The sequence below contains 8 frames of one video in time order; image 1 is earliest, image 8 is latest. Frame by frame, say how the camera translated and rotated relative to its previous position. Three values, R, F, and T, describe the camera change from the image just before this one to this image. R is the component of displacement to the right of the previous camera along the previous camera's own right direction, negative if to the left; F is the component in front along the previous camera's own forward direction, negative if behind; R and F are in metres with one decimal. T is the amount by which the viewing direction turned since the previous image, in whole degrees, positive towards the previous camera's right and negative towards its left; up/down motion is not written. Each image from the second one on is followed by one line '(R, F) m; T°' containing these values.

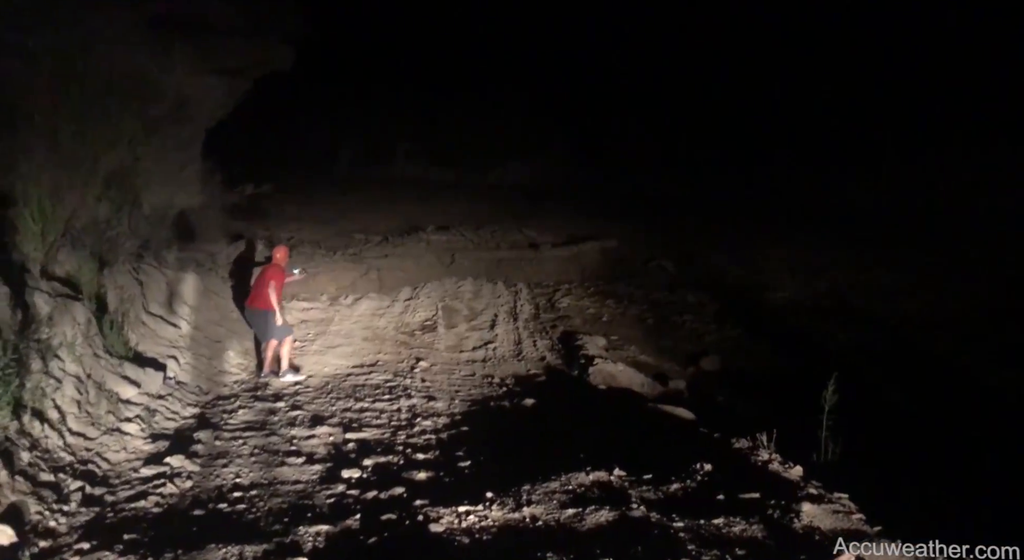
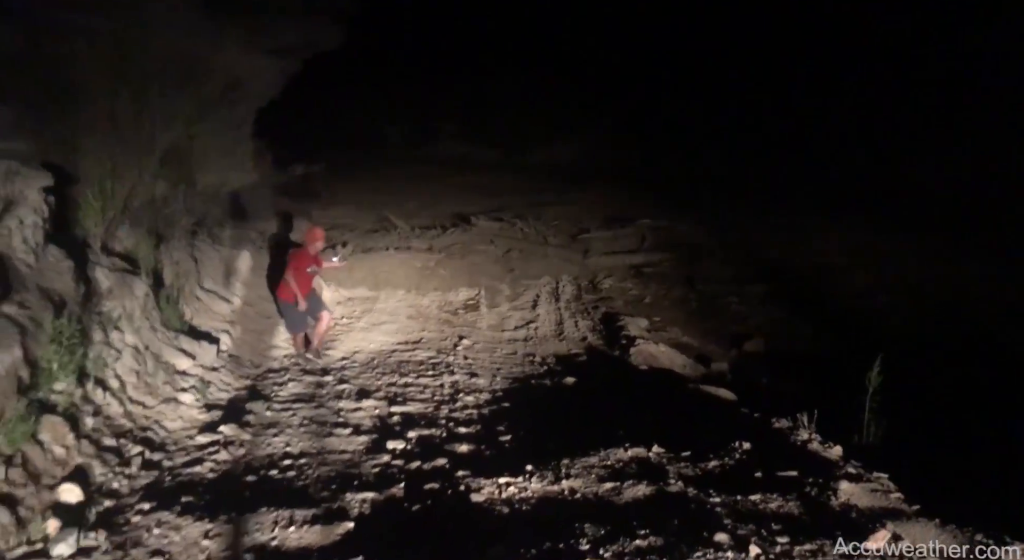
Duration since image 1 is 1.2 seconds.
(0.0, 0.0) m; -4°
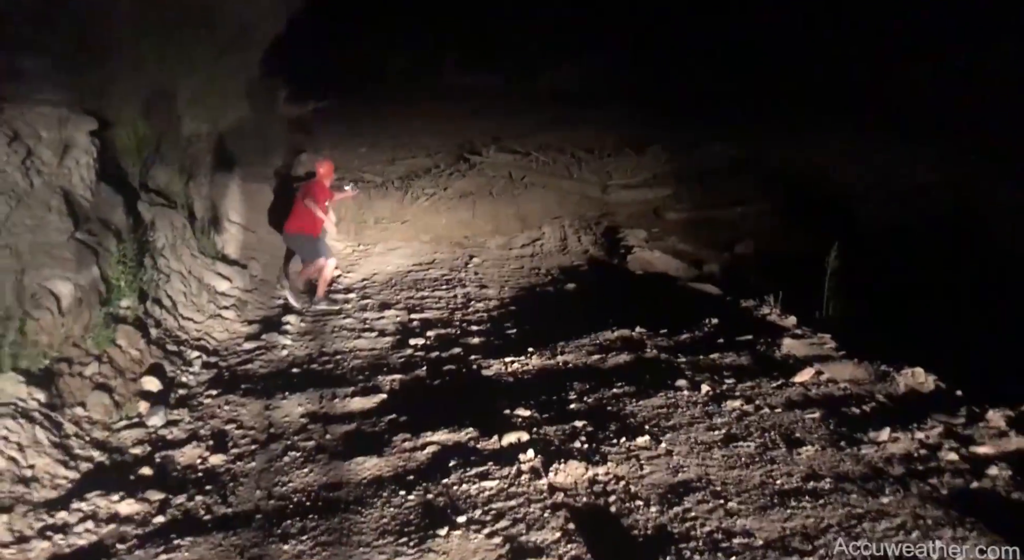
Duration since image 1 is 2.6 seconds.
(+0.1, -0.6) m; -1°
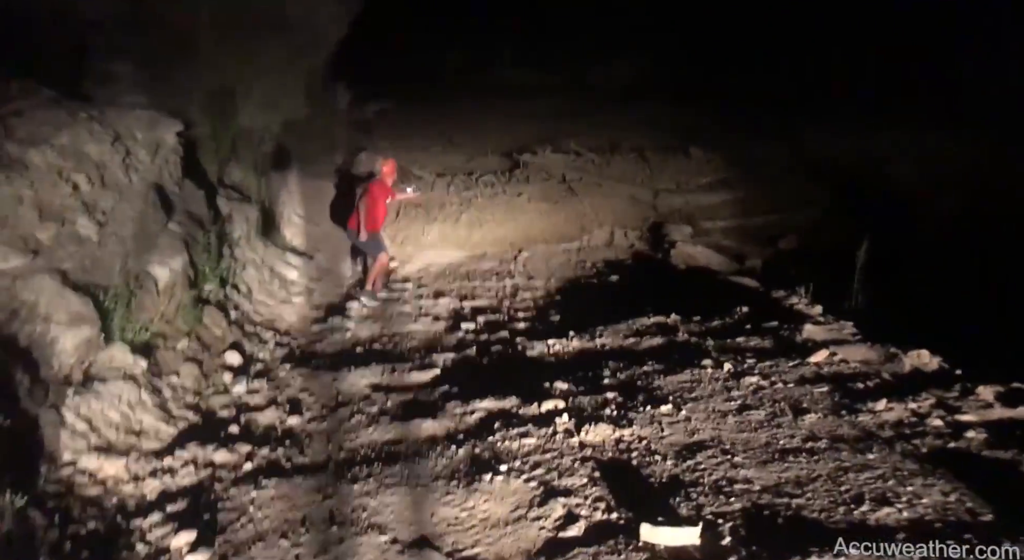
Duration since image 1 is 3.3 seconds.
(+0.1, -0.4) m; -5°
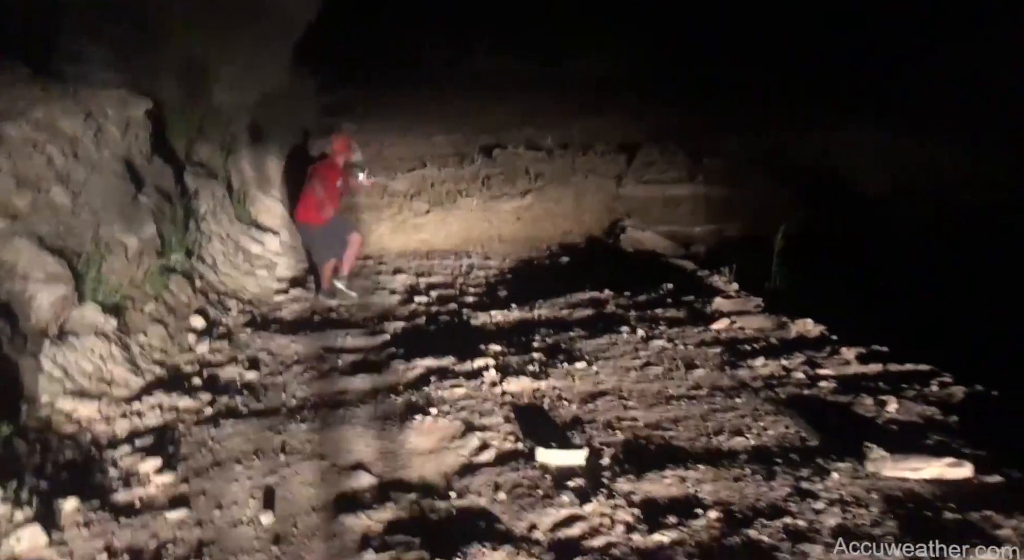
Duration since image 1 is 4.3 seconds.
(+0.2, -0.4) m; +3°
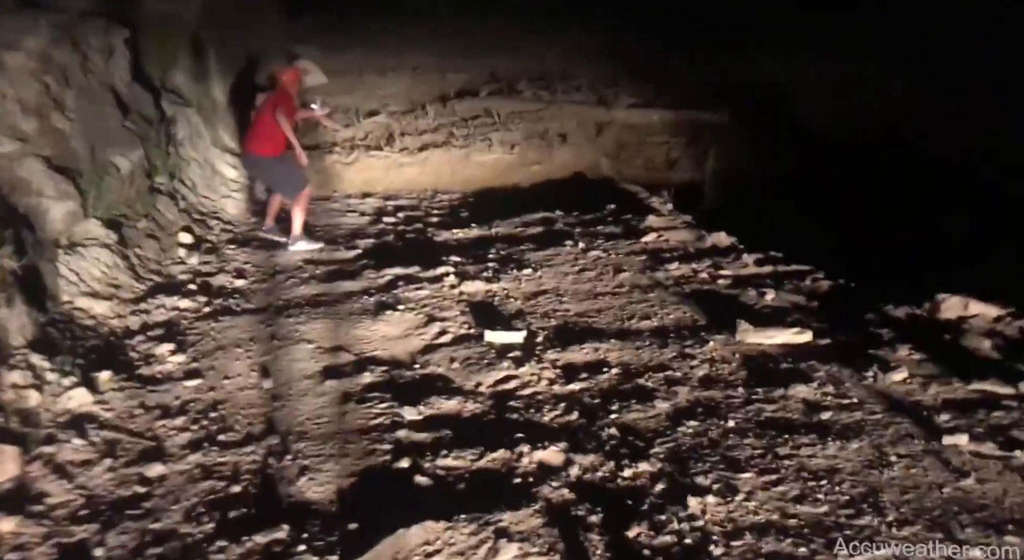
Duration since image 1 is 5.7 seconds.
(+0.1, -0.5) m; +2°
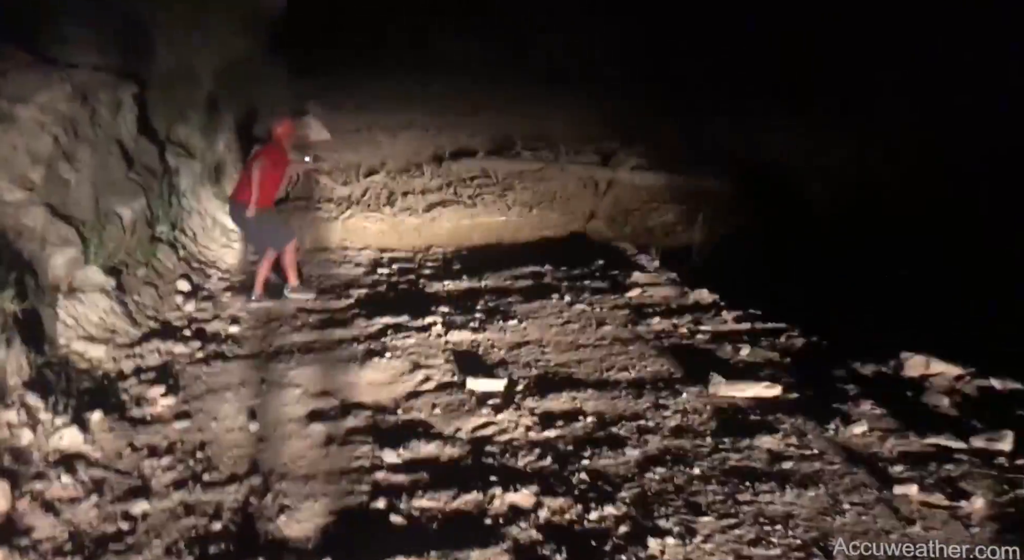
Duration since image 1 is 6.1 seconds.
(+0.1, -0.1) m; 0°
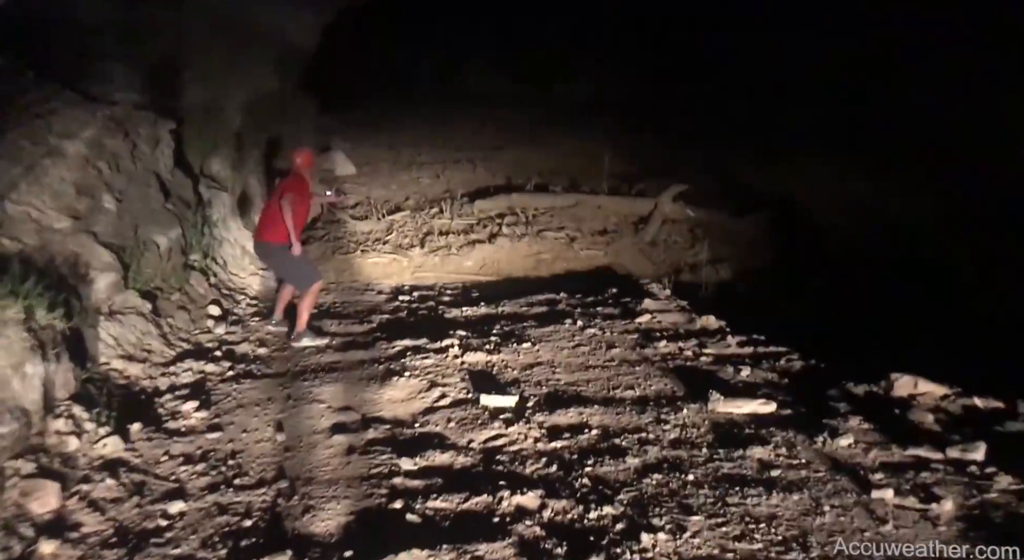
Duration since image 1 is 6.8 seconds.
(0.0, -0.2) m; -1°
